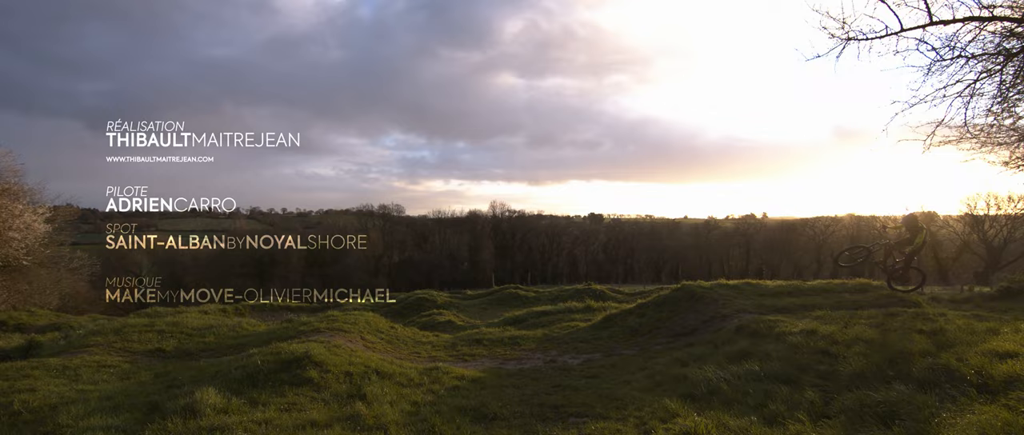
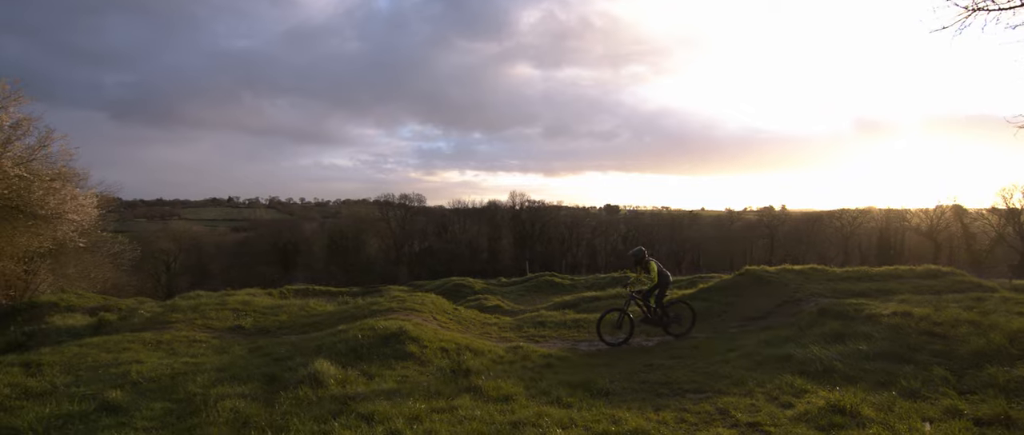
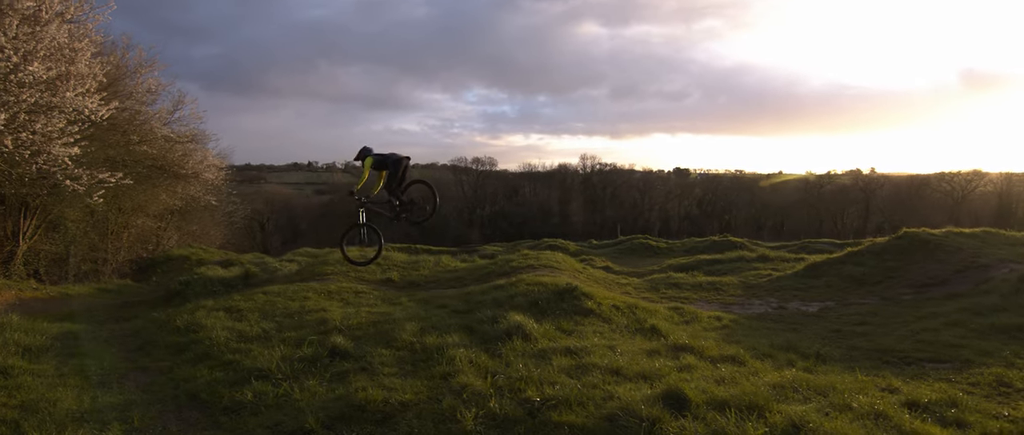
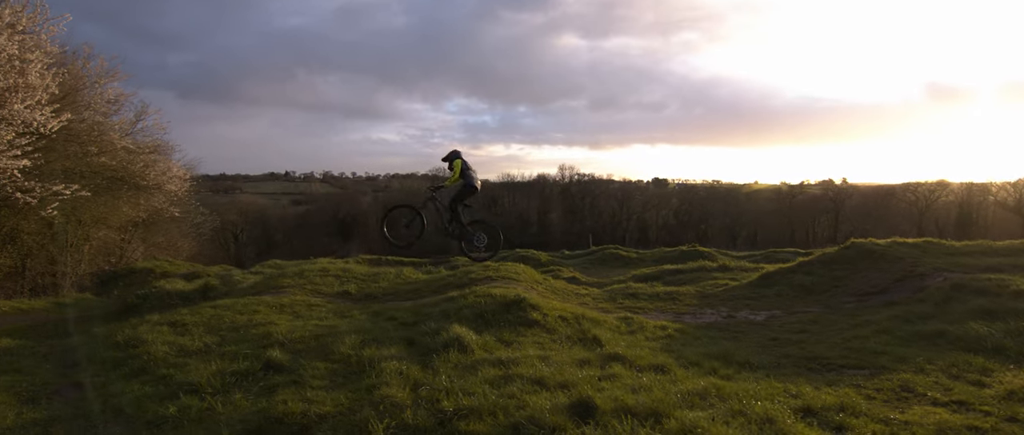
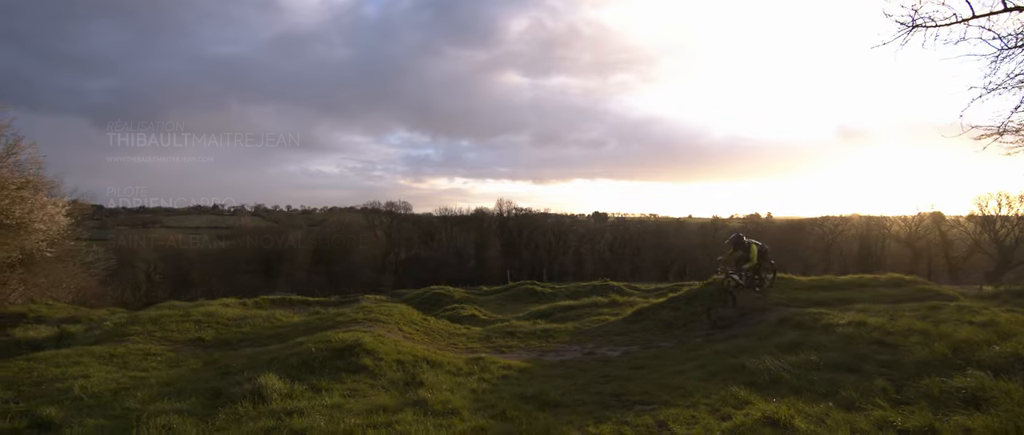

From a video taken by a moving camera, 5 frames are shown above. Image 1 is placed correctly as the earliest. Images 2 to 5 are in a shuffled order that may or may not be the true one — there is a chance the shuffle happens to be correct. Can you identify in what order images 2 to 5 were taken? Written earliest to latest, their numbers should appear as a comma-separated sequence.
5, 2, 4, 3
